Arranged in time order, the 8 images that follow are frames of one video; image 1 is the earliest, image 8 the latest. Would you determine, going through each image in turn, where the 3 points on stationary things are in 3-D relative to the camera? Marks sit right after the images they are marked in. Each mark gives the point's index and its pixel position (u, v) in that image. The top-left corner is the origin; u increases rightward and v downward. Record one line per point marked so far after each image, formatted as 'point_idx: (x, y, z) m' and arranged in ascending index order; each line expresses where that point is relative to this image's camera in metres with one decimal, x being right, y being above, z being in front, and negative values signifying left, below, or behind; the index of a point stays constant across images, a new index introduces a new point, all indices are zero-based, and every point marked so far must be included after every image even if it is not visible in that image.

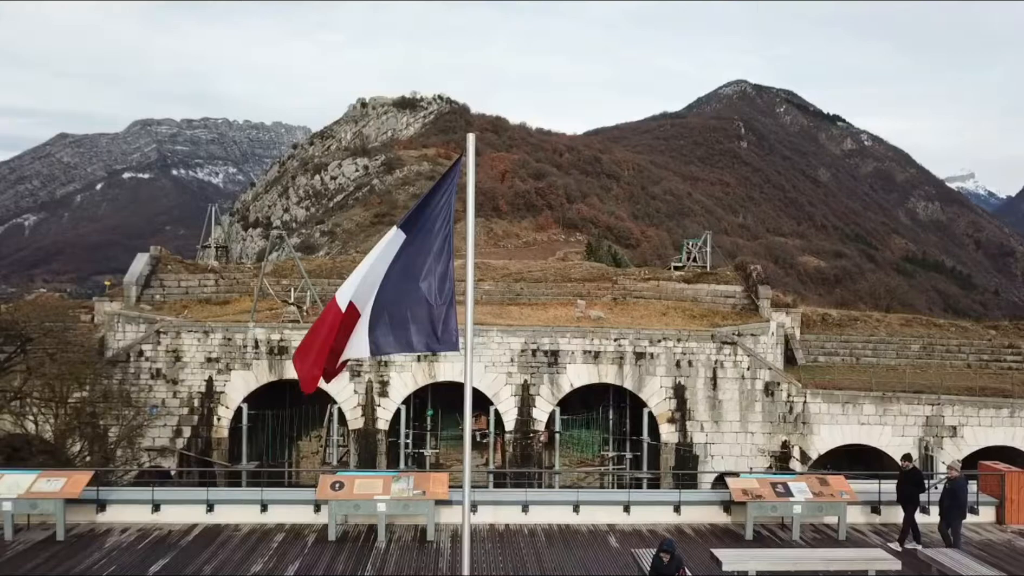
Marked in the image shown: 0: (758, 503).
0: (+3.2, -2.8, +10.7) m
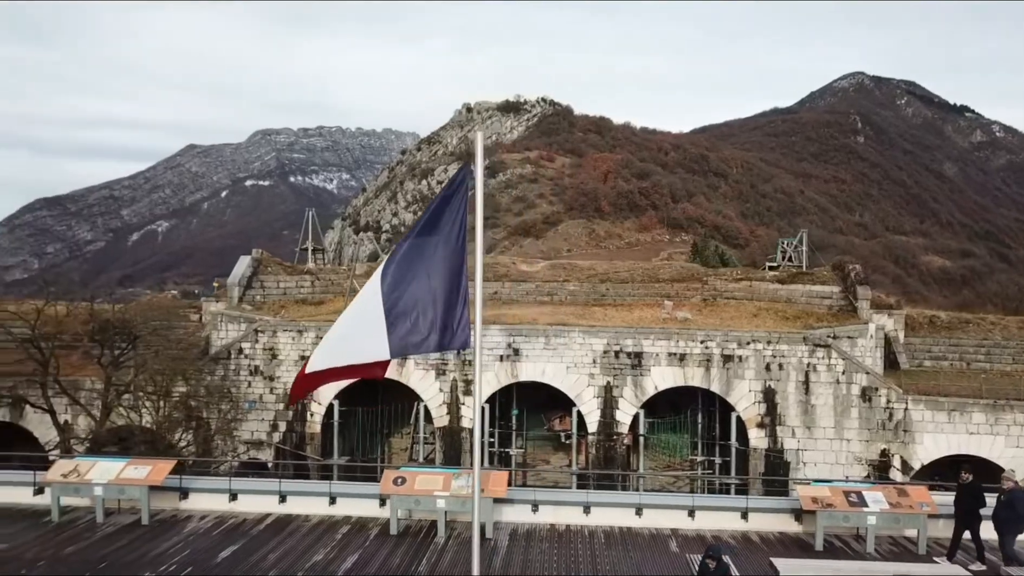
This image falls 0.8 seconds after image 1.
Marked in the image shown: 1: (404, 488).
0: (+4.0, -2.8, +10.2) m
1: (-1.4, -2.6, +10.6) m
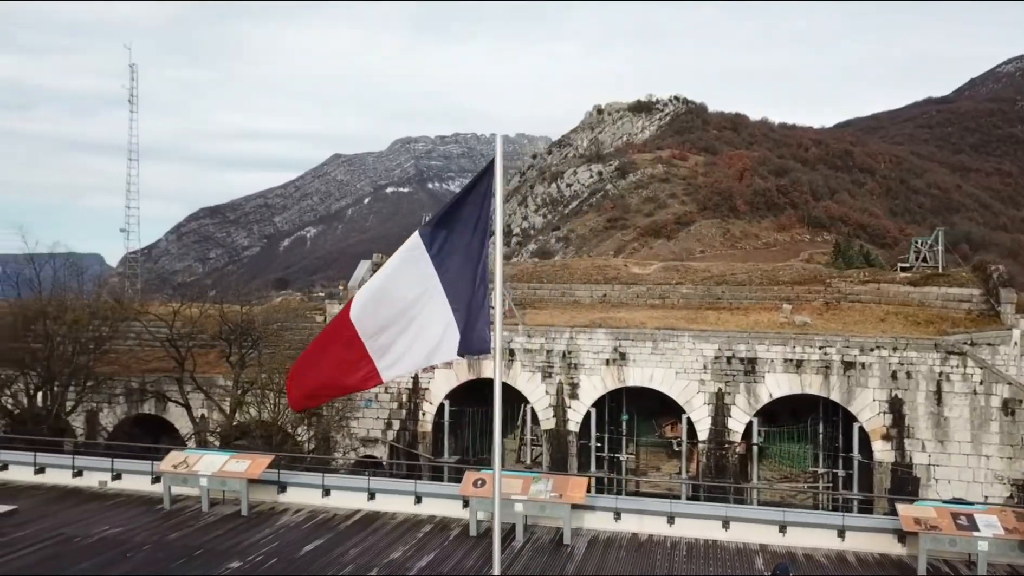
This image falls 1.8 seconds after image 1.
0: (+4.9, -2.9, +9.4) m
1: (-0.4, -2.6, +10.6) m
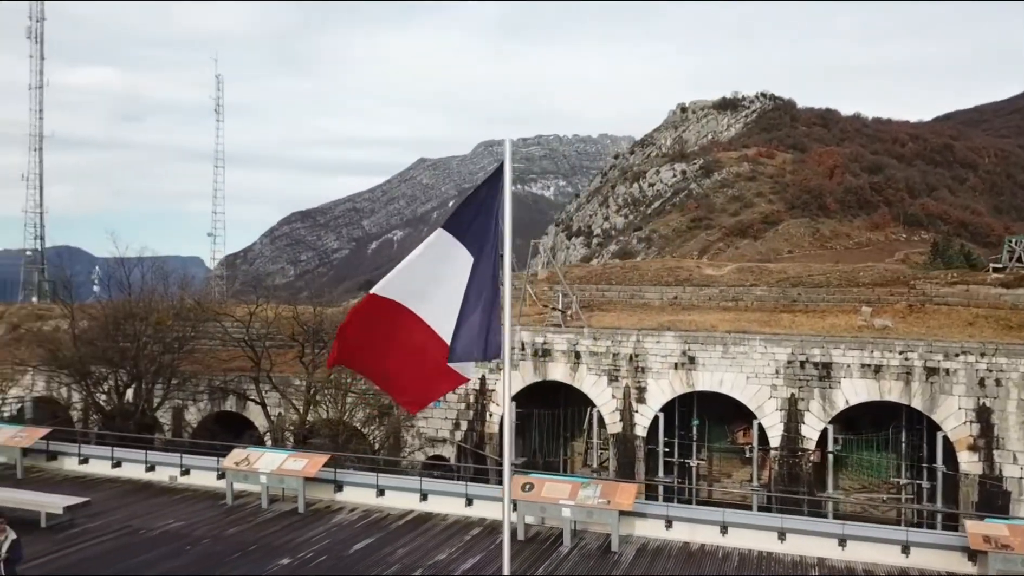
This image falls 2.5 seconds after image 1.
0: (+5.3, -2.9, +8.8) m
1: (+0.2, -2.7, +10.6) m
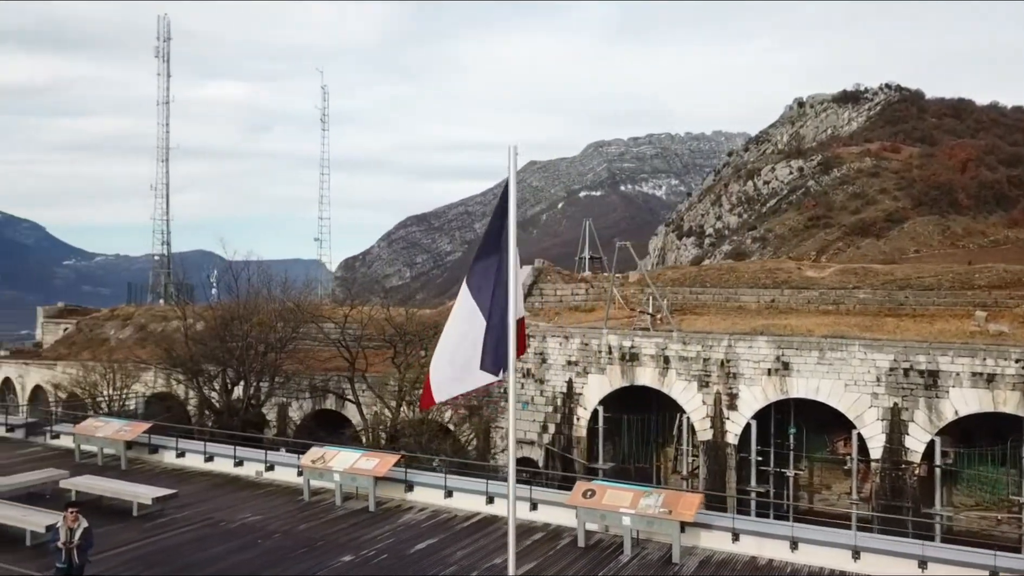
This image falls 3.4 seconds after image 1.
0: (+5.8, -2.9, +8.0) m
1: (+1.0, -2.7, +10.5) m
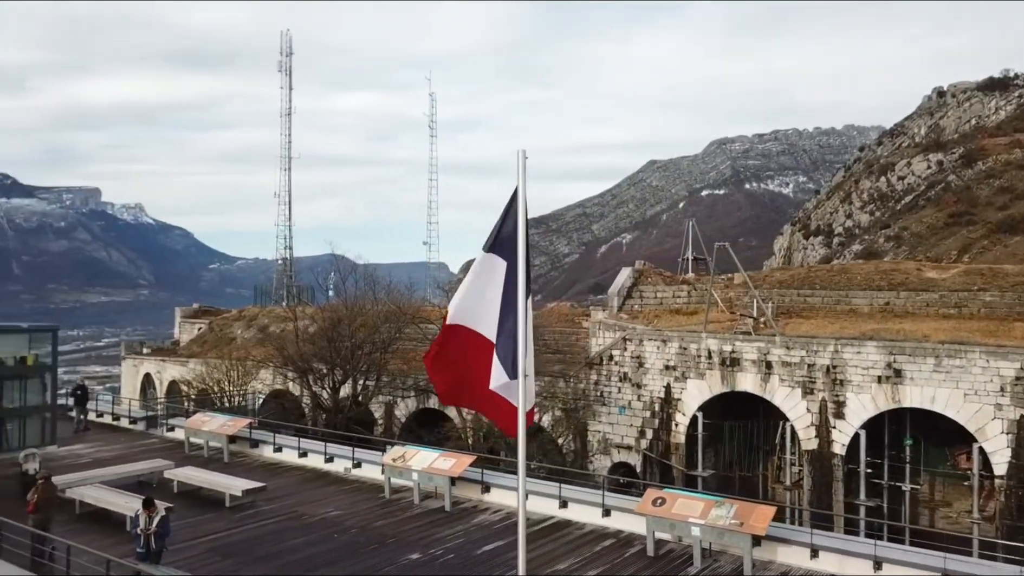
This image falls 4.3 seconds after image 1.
0: (+6.3, -3.0, +7.1) m
1: (+1.9, -2.8, +10.2) m
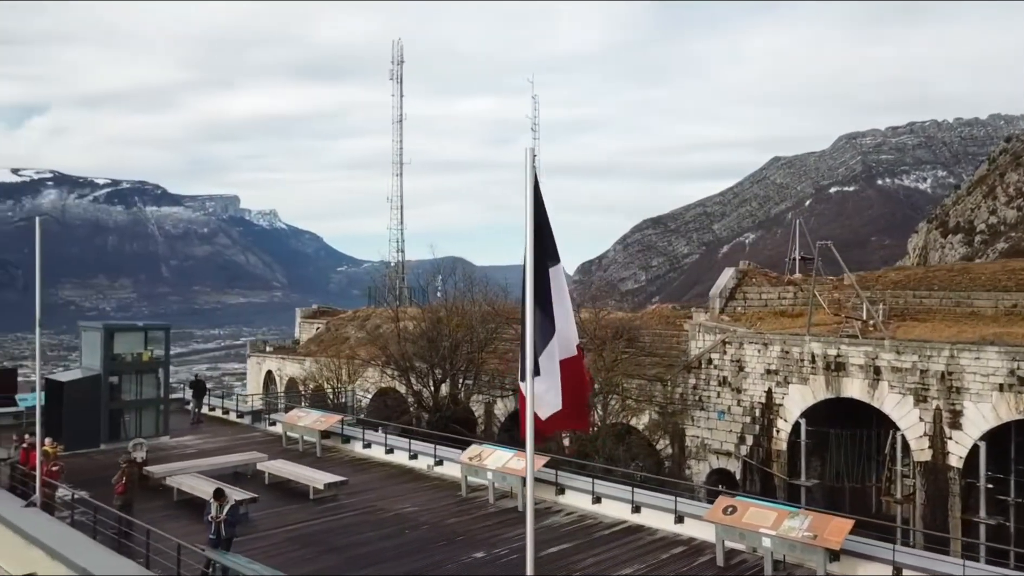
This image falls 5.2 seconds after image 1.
0: (+6.5, -3.0, +6.1) m
1: (+2.7, -2.8, +9.8) m
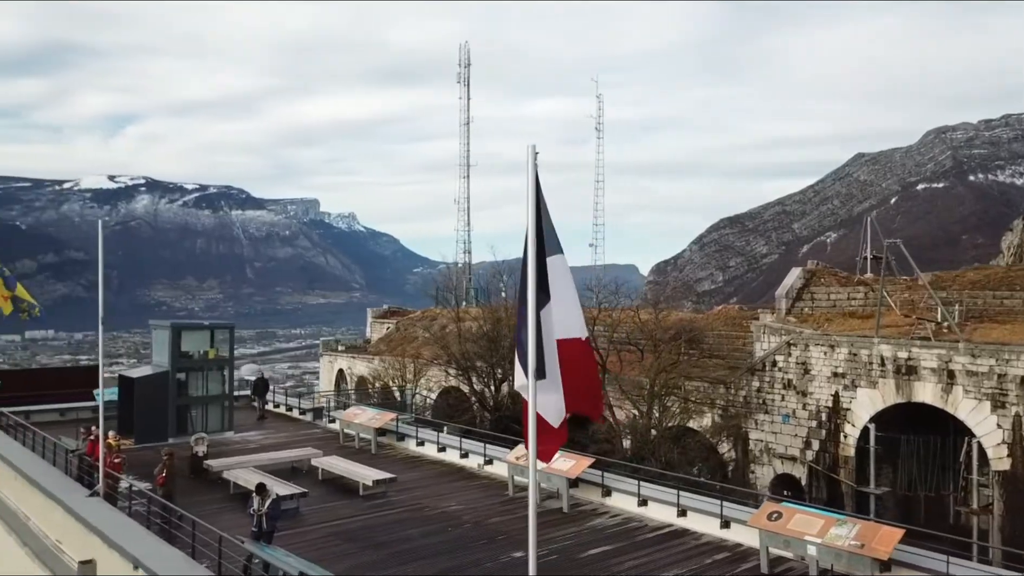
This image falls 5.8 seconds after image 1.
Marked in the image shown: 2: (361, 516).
0: (+6.6, -2.9, +5.5) m
1: (+3.1, -2.8, +9.5) m
2: (-2.1, -3.3, +11.6) m
